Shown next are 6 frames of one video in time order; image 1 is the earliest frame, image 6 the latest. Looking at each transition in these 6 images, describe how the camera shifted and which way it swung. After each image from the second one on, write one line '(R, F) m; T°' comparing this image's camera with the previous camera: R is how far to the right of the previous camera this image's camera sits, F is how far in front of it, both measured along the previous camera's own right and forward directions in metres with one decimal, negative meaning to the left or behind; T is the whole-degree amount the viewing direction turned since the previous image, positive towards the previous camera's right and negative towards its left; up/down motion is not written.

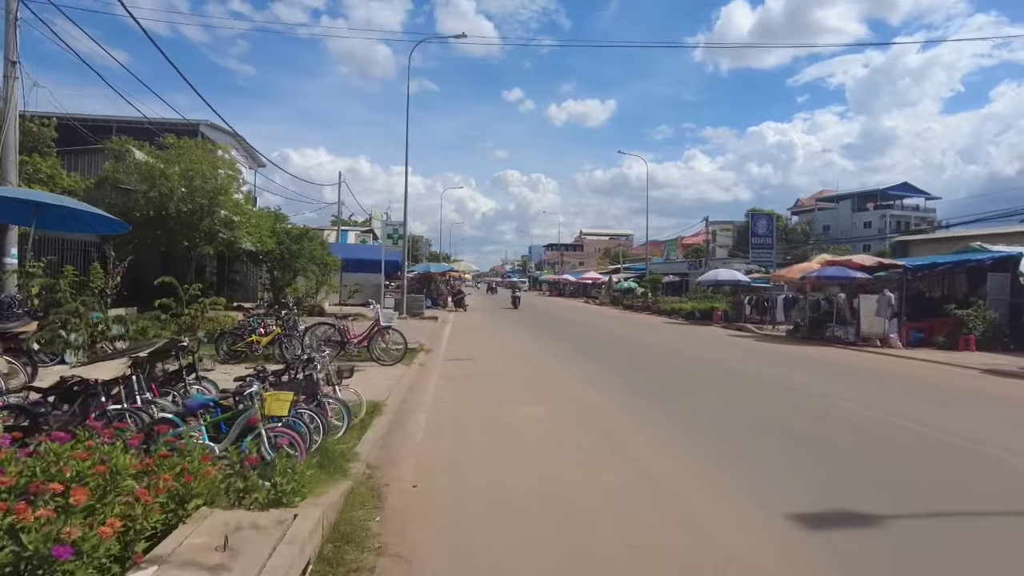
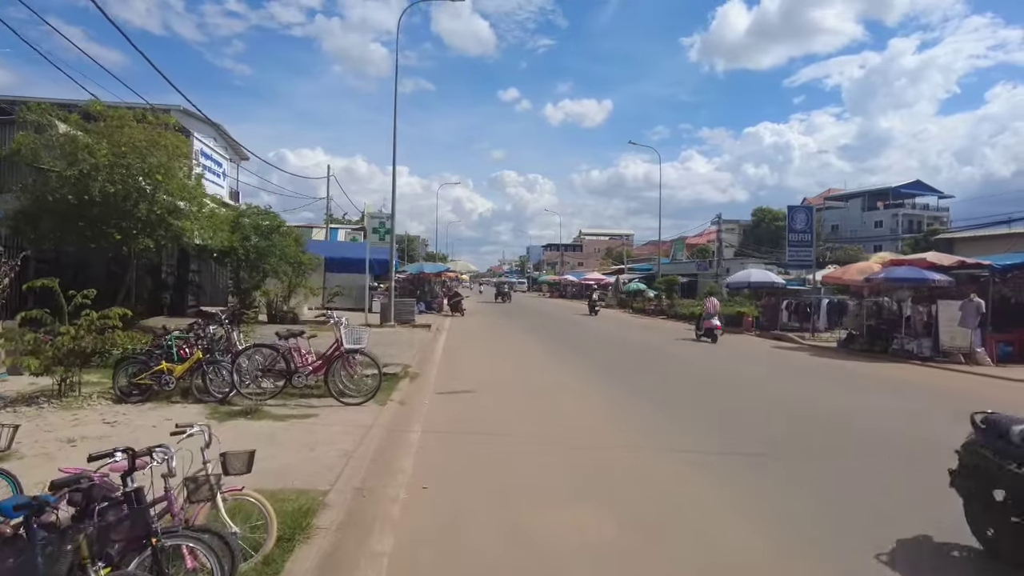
(-0.3, +3.2) m; 0°
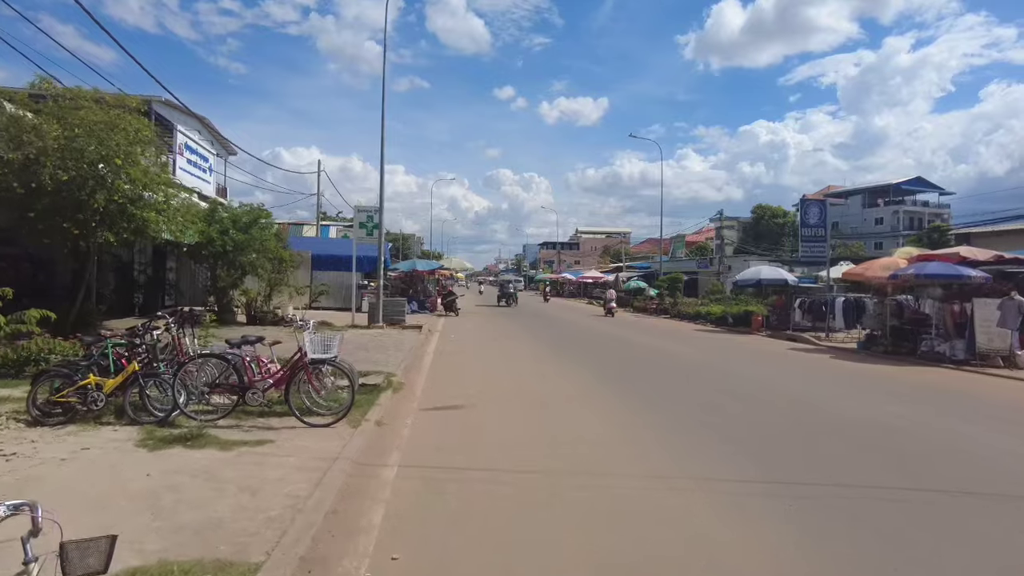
(0.0, +1.3) m; 0°
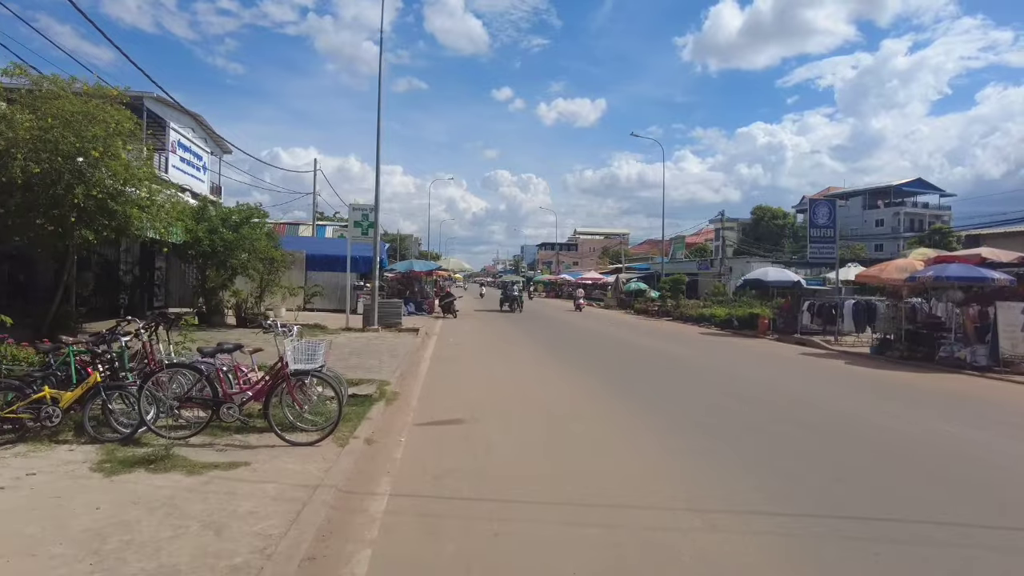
(-0.1, +0.7) m; 0°
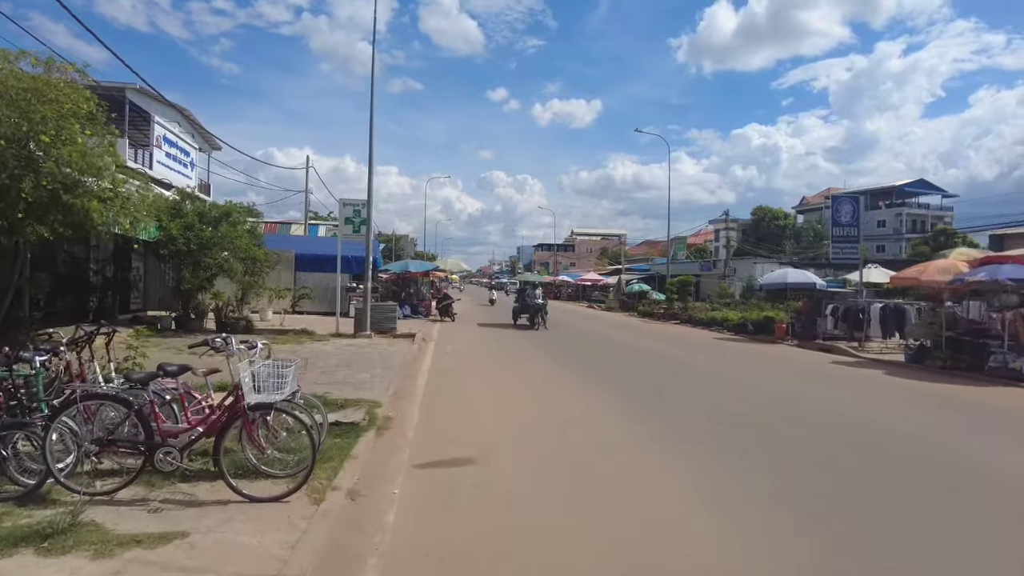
(-0.2, +1.4) m; 0°
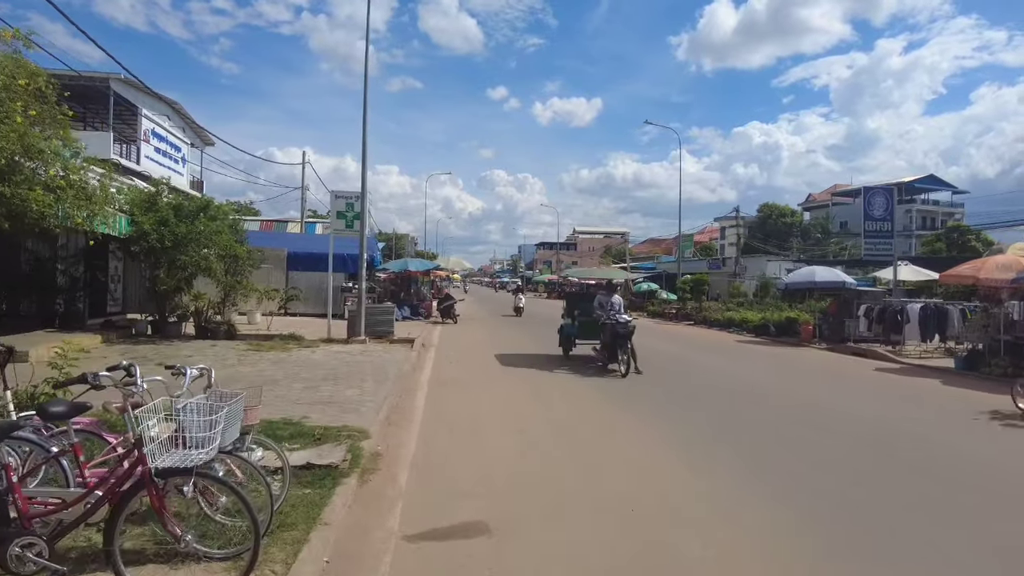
(-0.2, +1.5) m; 0°
